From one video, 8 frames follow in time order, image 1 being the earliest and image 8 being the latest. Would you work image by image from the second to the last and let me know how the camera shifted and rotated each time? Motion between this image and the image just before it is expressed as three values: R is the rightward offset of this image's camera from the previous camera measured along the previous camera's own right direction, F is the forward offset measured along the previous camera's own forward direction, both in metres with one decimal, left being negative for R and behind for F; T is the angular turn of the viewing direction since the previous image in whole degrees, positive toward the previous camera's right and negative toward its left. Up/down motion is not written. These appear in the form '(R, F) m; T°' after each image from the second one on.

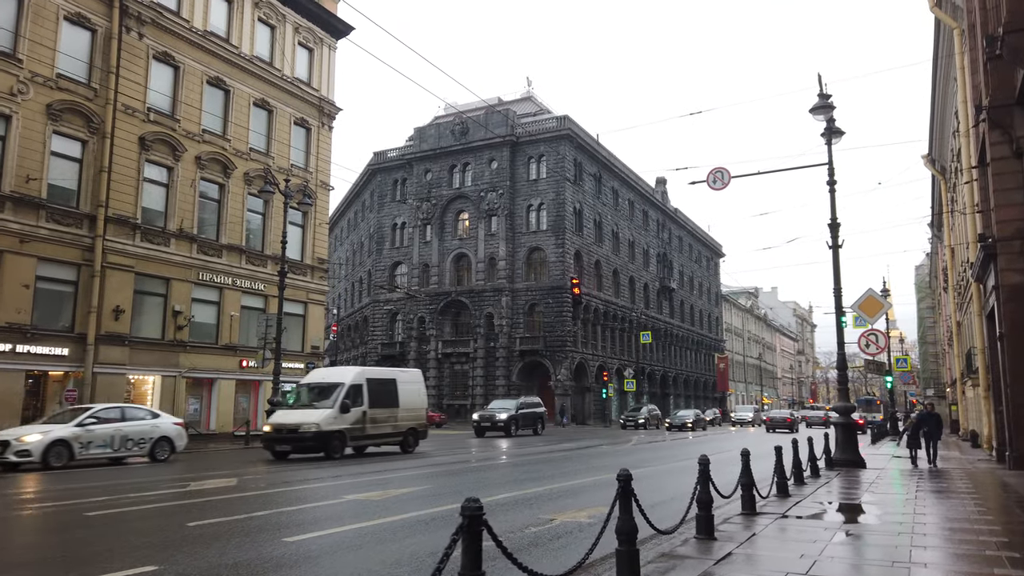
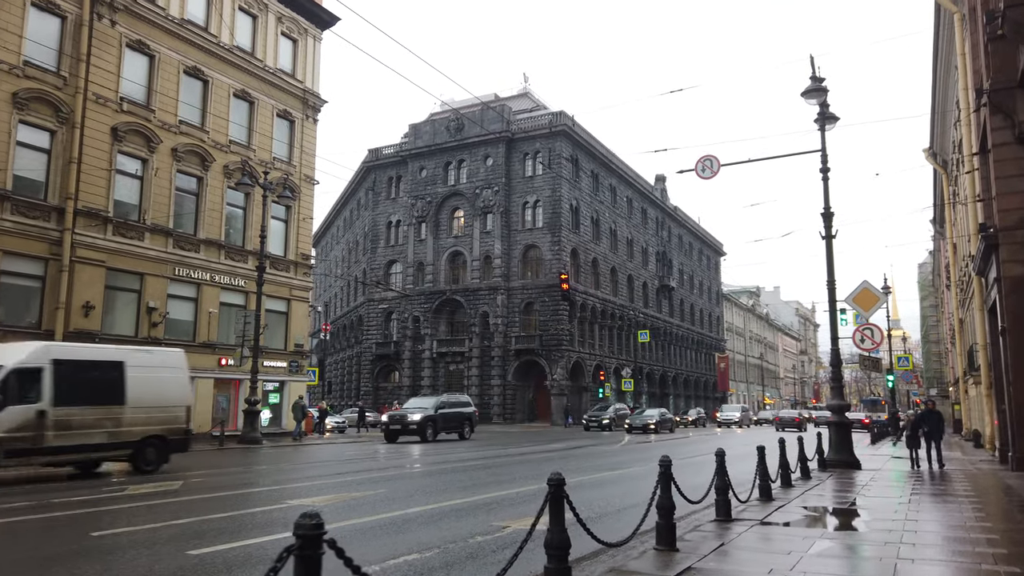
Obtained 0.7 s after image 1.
(+0.6, +0.9) m; 0°
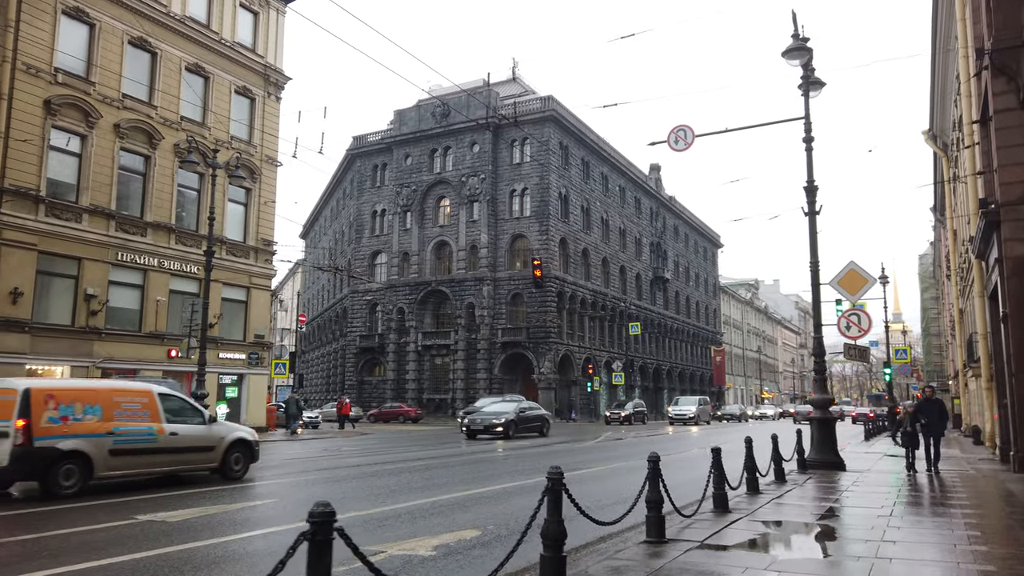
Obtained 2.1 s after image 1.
(+1.1, +1.7) m; 0°
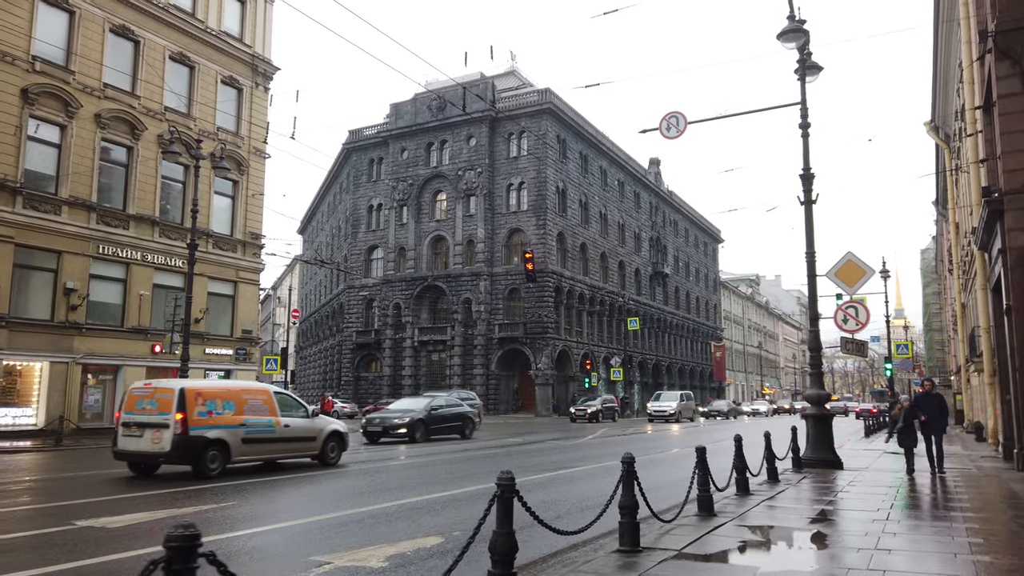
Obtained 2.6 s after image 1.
(+0.4, +0.6) m; 0°
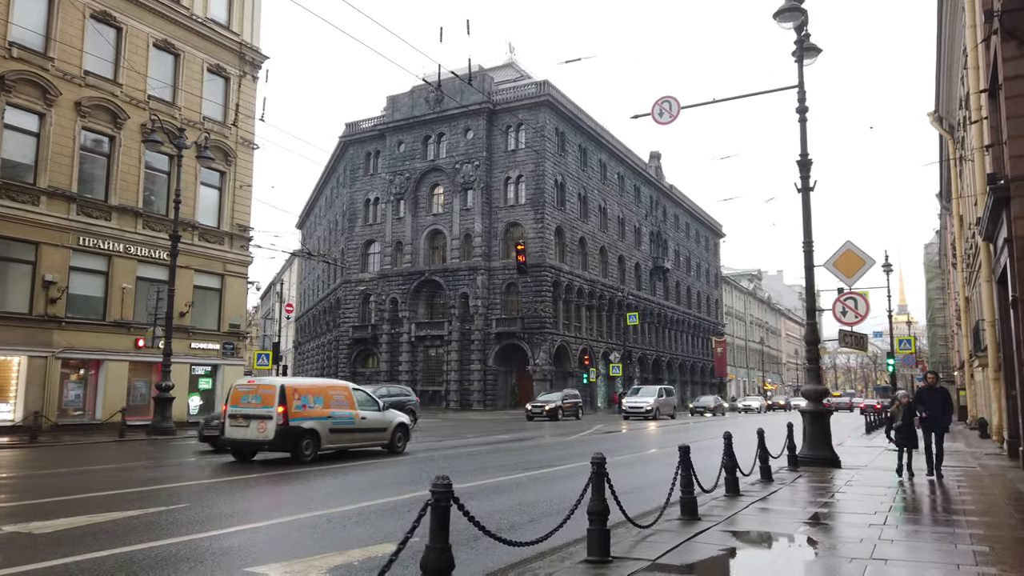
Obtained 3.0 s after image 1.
(+0.4, +0.6) m; 0°
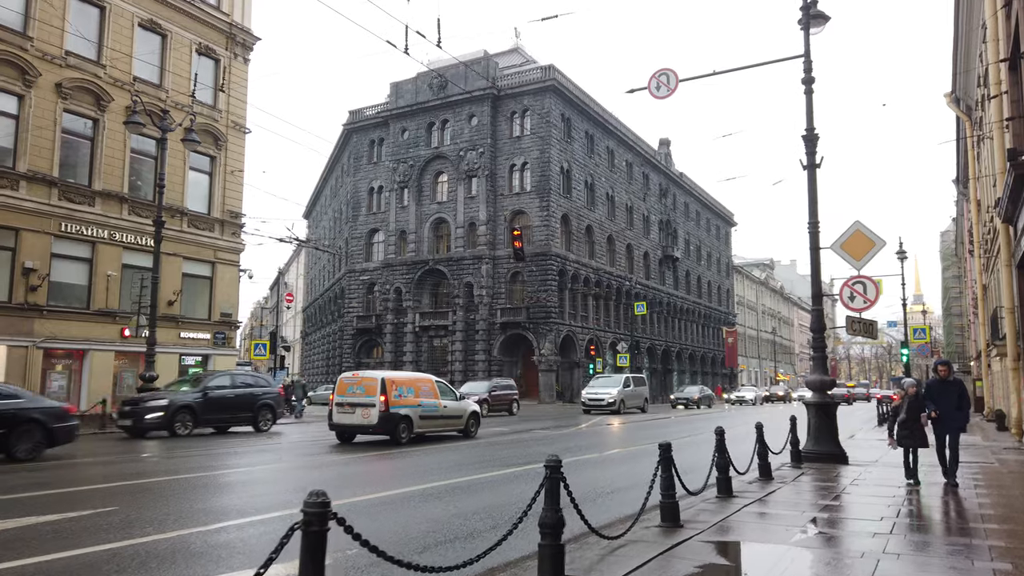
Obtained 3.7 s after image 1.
(+0.5, +0.9) m; -1°
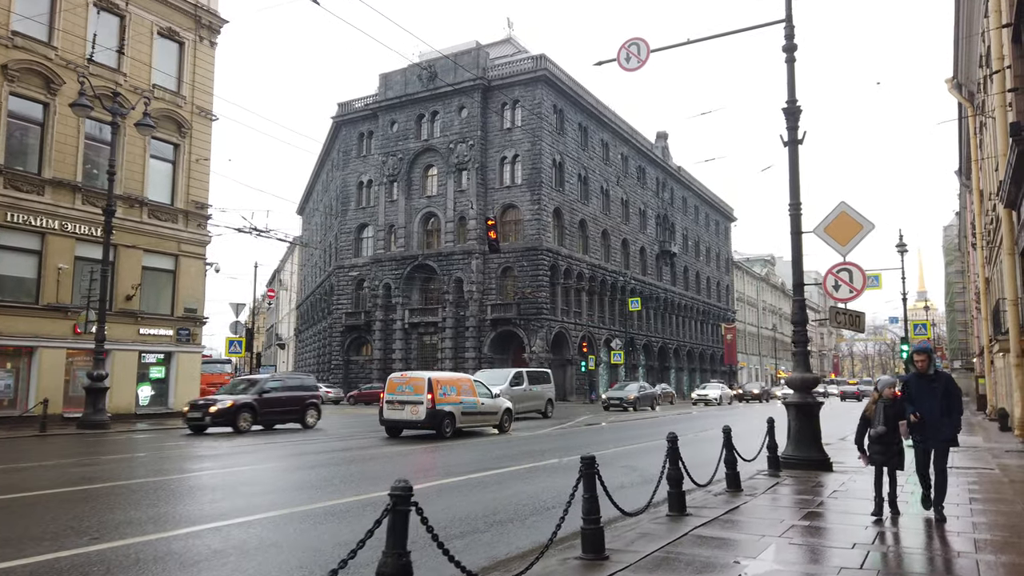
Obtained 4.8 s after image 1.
(+0.9, +1.3) m; 0°
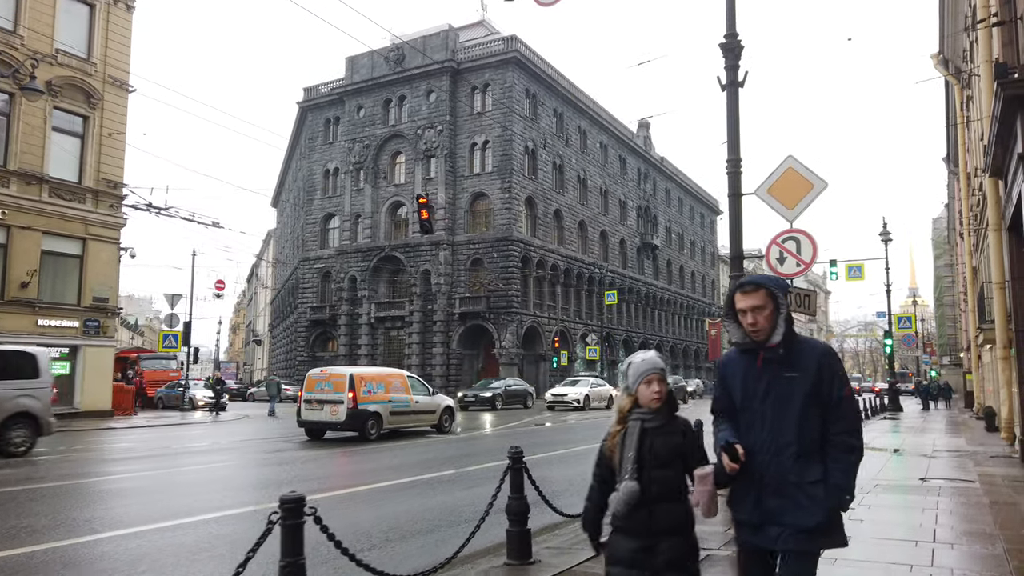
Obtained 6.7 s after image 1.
(+1.6, +2.3) m; 0°
